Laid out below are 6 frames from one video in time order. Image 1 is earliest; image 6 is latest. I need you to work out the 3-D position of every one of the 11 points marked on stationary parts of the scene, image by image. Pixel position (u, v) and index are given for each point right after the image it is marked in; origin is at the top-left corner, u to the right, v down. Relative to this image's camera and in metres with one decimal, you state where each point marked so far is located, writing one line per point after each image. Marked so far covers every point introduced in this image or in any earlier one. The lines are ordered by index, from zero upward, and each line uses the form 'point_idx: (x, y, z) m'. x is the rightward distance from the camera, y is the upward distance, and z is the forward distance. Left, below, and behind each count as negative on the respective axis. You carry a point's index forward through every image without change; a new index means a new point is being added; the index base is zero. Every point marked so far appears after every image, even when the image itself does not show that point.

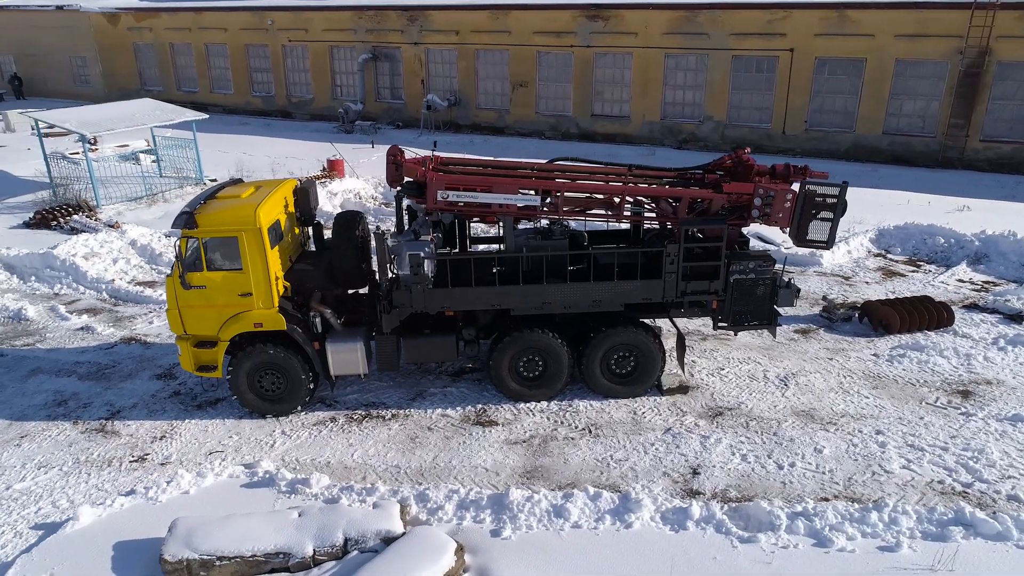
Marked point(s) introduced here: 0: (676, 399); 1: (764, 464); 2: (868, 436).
0: (+1.6, -1.1, +9.3) m
1: (+2.3, -1.6, +8.4) m
2: (+3.4, -1.4, +8.8) m
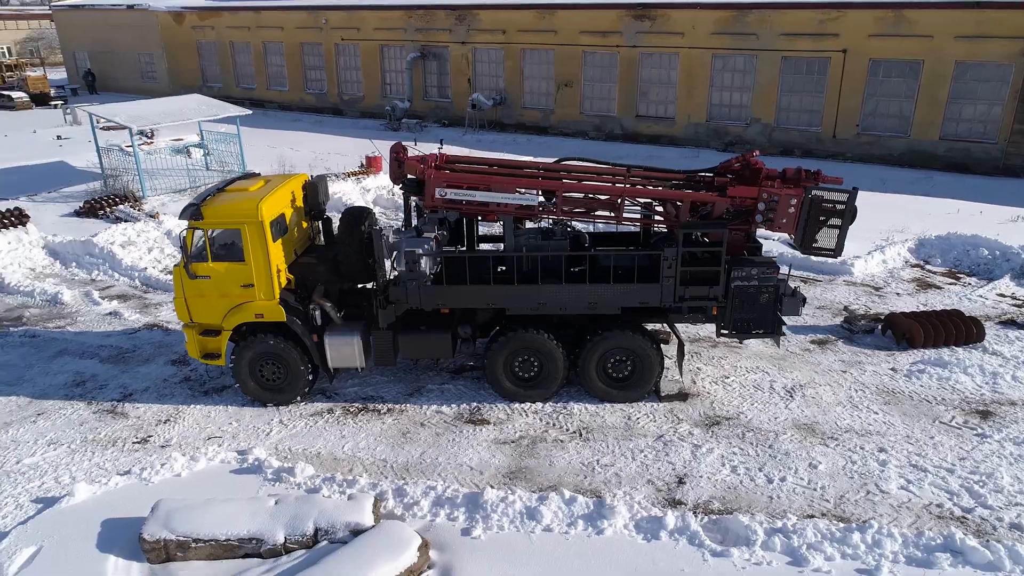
0: (+1.6, -1.2, +9.1) m
1: (+2.1, -1.7, +8.2) m
2: (+3.3, -1.5, +8.5) m
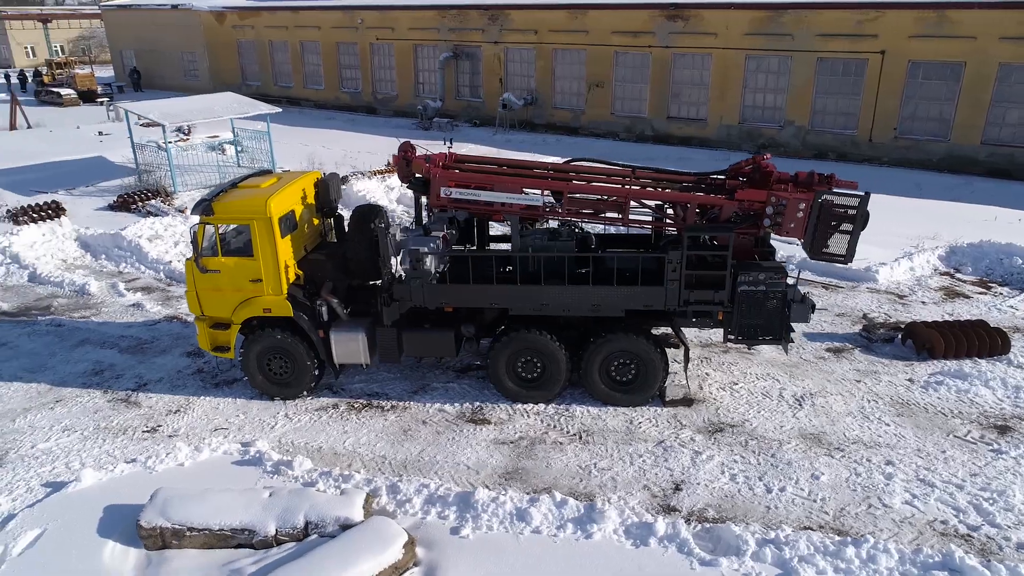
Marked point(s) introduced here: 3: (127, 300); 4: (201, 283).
0: (+1.6, -1.2, +9.0) m
1: (+2.1, -1.7, +8.0) m
2: (+3.3, -1.6, +8.3) m
3: (-4.6, -0.2, +11.0) m
4: (-3.1, +0.1, +9.1) m
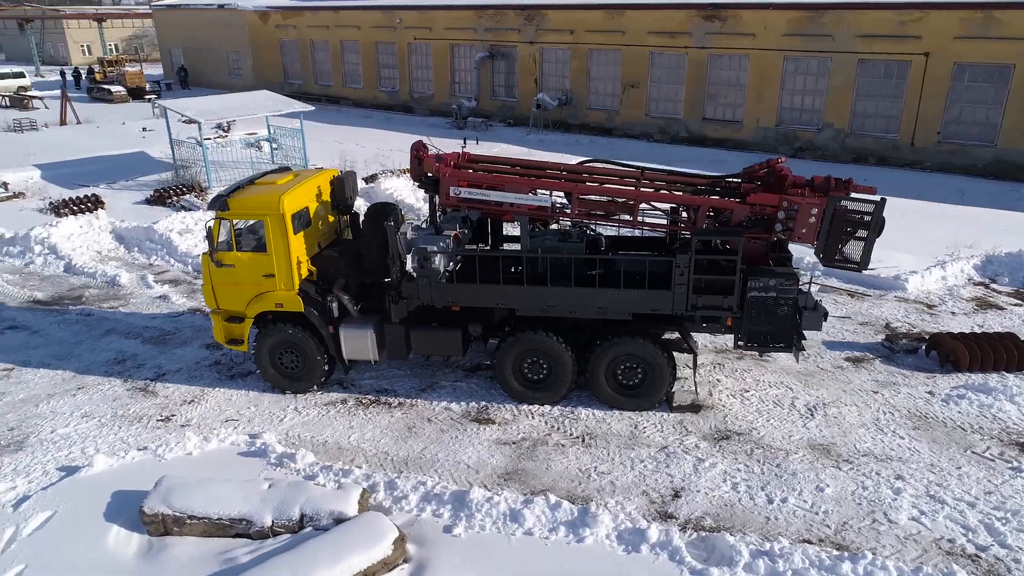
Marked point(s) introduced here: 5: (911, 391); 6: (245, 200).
0: (+1.7, -1.2, +8.9) m
1: (+2.1, -1.8, +7.9) m
2: (+3.3, -1.7, +8.0) m
3: (-4.4, -0.1, +11.3) m
4: (-3.0, +0.1, +9.3) m
5: (+4.0, -1.0, +9.3) m
6: (-2.6, +0.9, +9.0) m
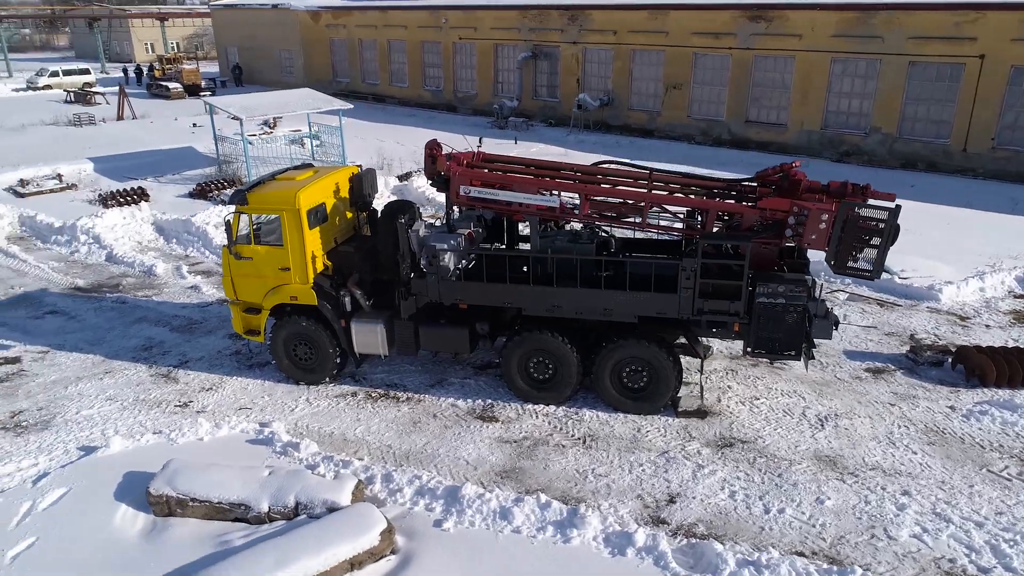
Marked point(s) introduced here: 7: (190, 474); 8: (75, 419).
0: (+1.7, -1.3, +8.8) m
1: (+2.0, -1.8, +7.7) m
2: (+3.2, -1.7, +7.8) m
3: (-4.1, +0.1, +11.7) m
4: (-2.9, +0.2, +9.5) m
5: (+4.1, -1.1, +9.0) m
6: (-2.5, +0.9, +9.2) m
7: (-2.8, -1.6, +8.0) m
8: (-4.4, -1.3, +9.3) m
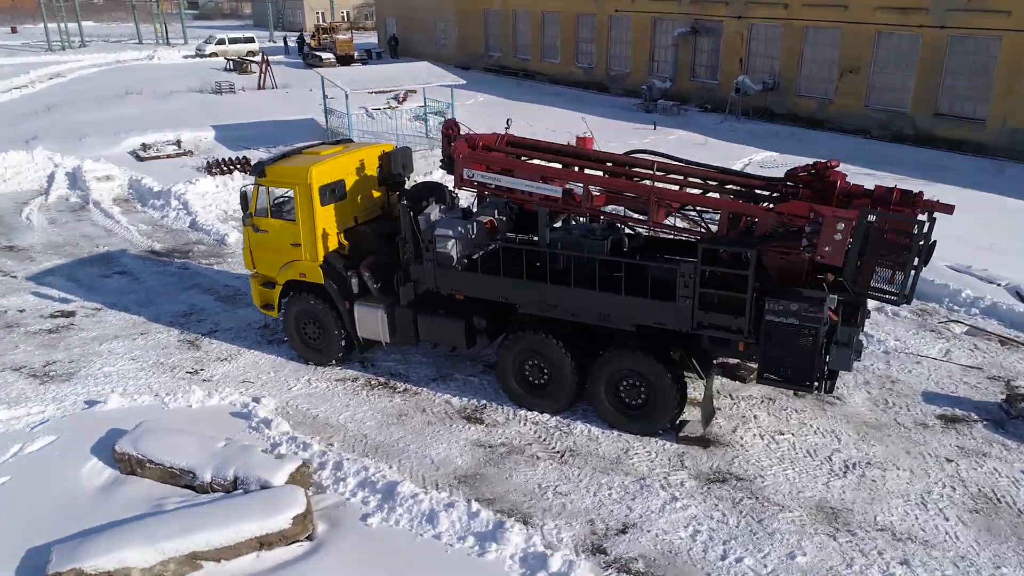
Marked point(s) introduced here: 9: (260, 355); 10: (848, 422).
0: (+1.5, -1.4, +7.6) m
1: (+1.5, -1.9, +6.5) m
2: (+2.7, -1.9, +6.3) m
3: (-3.3, +0.4, +11.8) m
4: (-2.6, +0.5, +9.4) m
5: (+3.8, -1.4, +7.2) m
6: (-2.3, +1.2, +9.0) m
7: (-3.1, -1.3, +8.0) m
8: (-4.3, -0.9, +9.5) m
9: (-2.6, -0.7, +9.7) m
10: (+2.9, -1.1, +7.9) m
